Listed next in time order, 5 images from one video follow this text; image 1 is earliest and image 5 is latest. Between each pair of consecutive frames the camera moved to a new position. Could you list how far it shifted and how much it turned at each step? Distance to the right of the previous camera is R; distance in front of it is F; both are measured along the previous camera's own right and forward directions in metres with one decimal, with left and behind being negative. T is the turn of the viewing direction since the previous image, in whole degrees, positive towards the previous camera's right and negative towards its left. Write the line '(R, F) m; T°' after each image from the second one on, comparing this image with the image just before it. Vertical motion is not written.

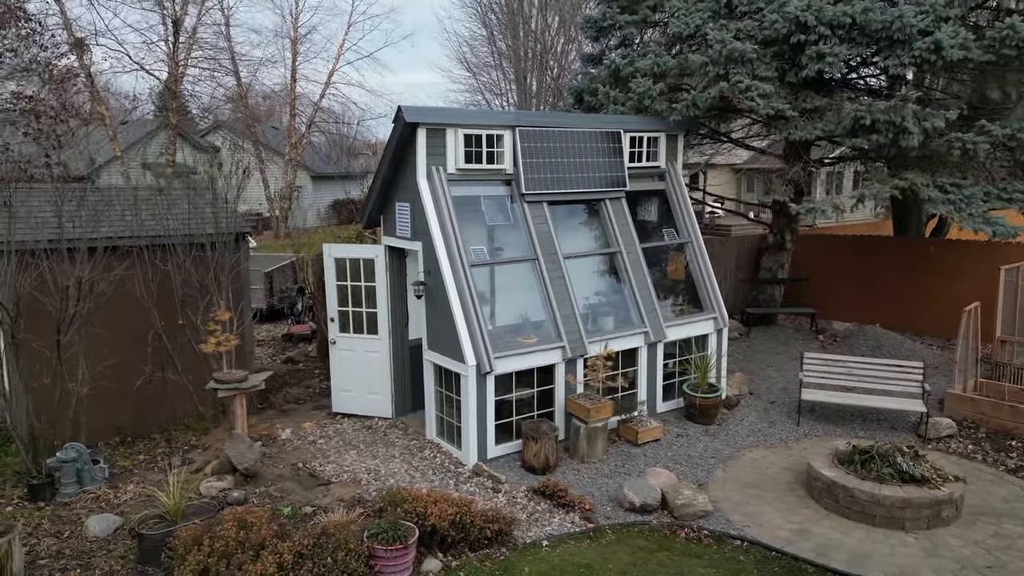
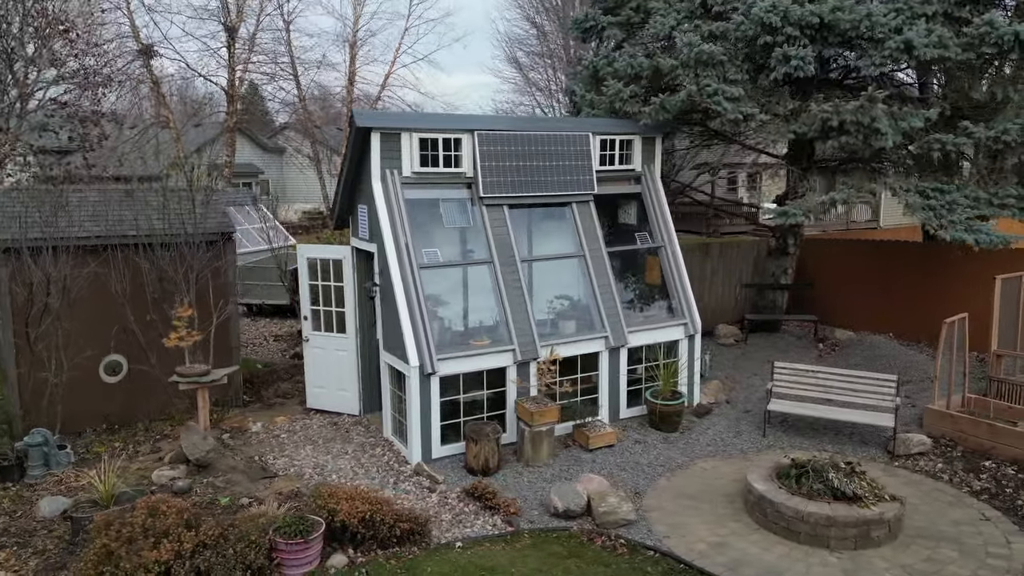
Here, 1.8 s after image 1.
(+1.2, 0.0) m; -5°
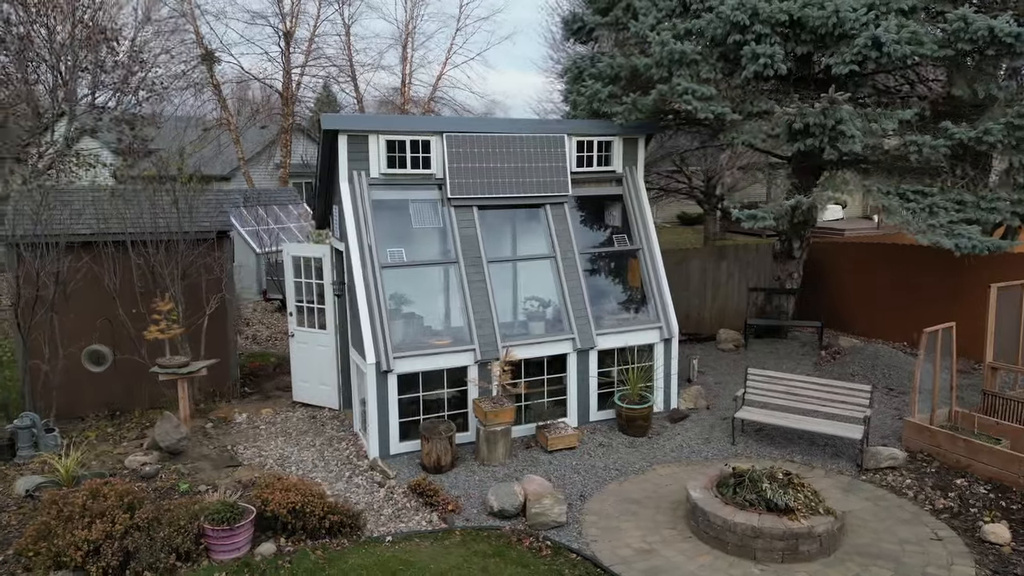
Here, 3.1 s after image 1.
(+1.1, 0.0) m; -5°
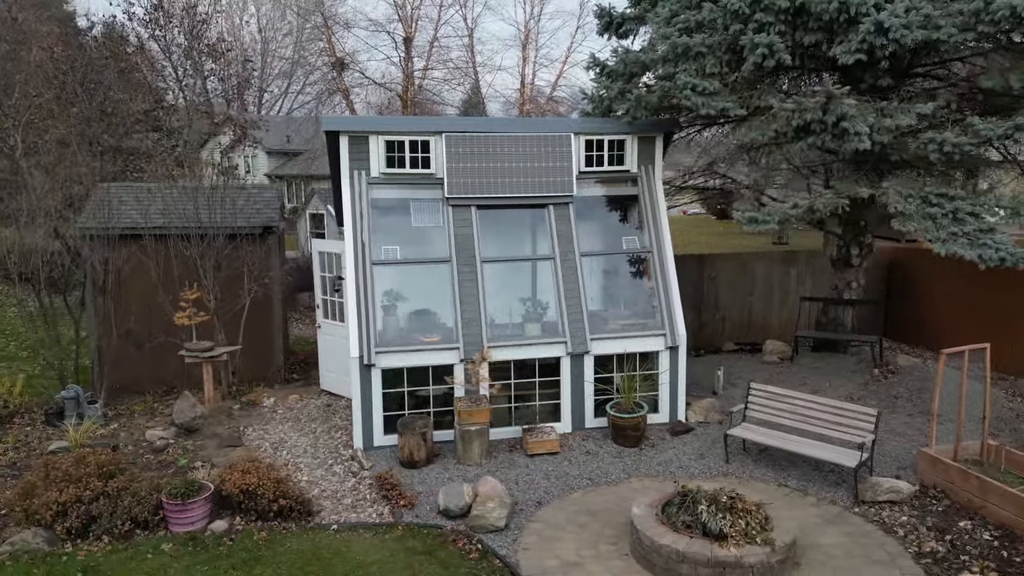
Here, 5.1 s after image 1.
(+1.6, +0.2) m; -10°
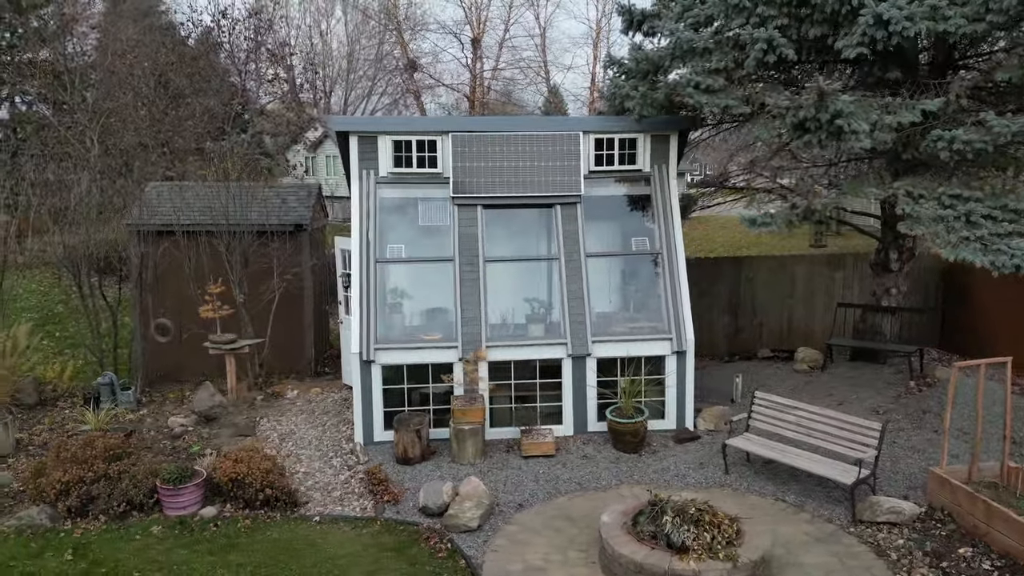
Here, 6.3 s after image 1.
(+0.8, +0.1) m; -6°
